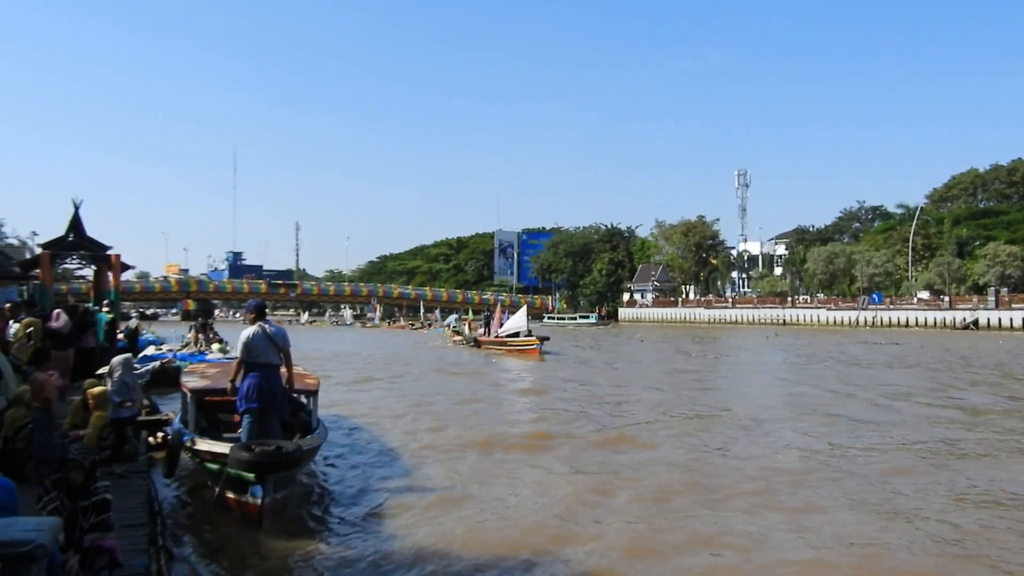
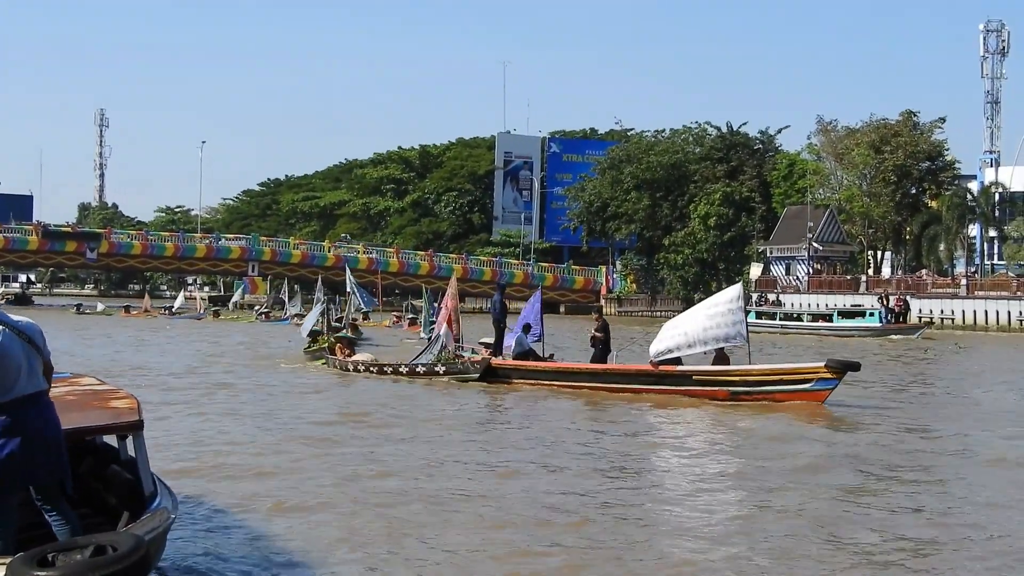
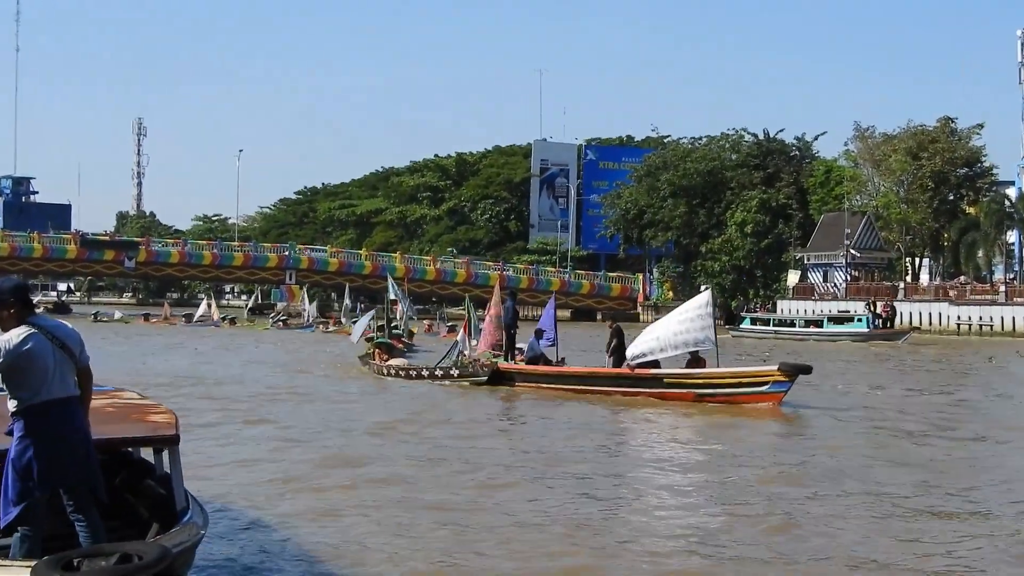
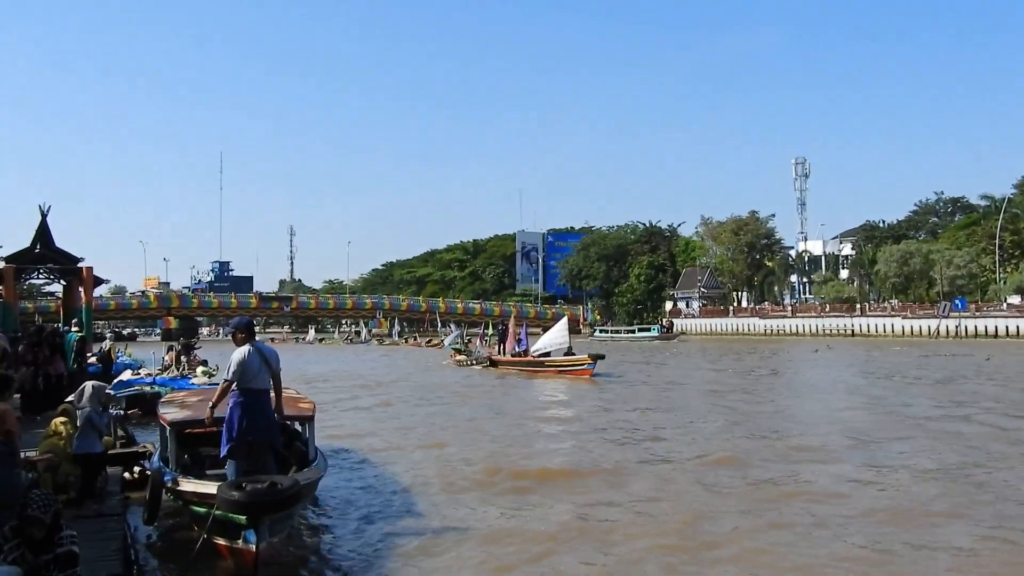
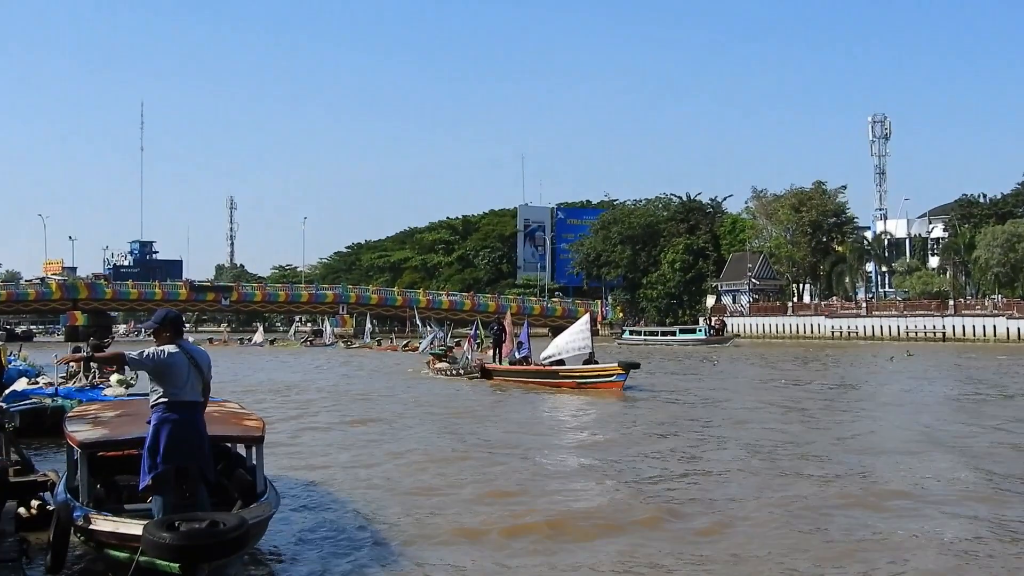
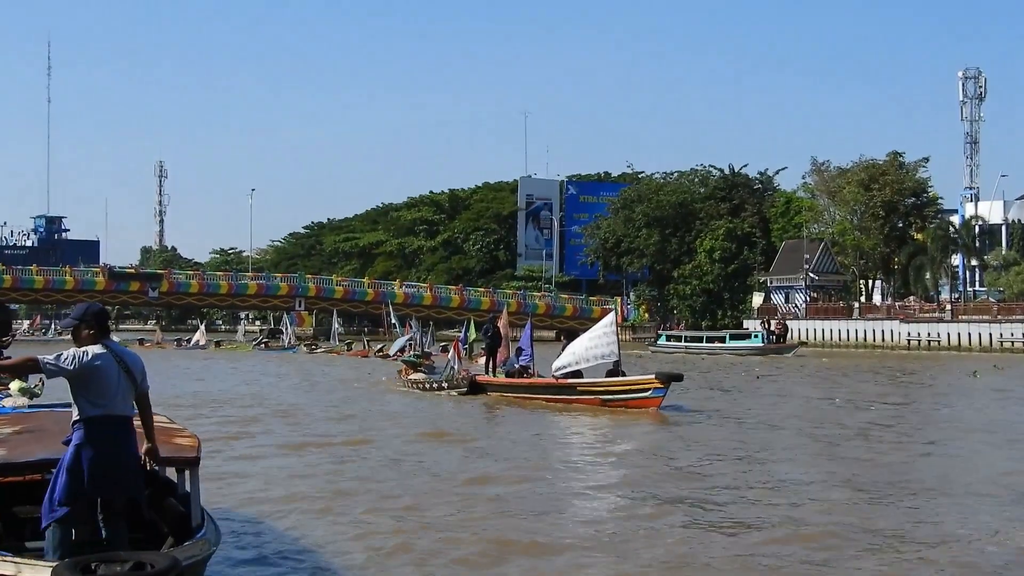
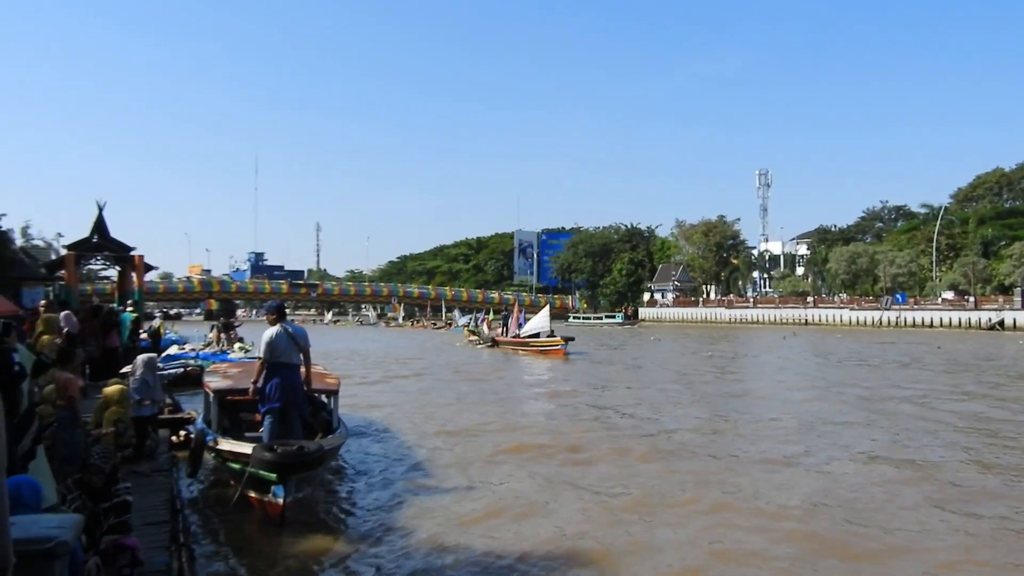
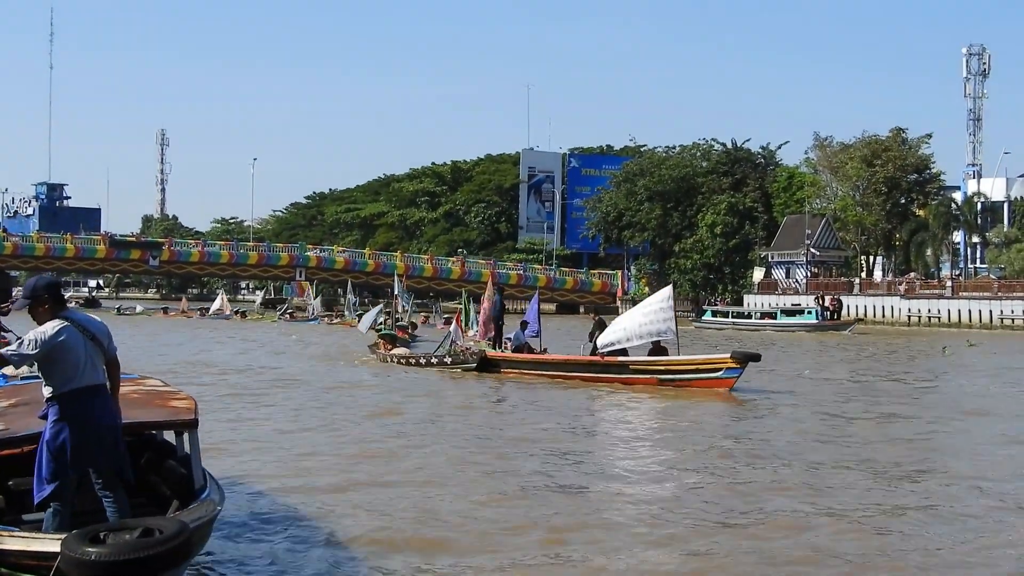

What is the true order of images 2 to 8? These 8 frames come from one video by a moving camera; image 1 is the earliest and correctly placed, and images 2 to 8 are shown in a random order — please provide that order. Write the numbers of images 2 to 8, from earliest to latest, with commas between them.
7, 4, 5, 6, 8, 3, 2
